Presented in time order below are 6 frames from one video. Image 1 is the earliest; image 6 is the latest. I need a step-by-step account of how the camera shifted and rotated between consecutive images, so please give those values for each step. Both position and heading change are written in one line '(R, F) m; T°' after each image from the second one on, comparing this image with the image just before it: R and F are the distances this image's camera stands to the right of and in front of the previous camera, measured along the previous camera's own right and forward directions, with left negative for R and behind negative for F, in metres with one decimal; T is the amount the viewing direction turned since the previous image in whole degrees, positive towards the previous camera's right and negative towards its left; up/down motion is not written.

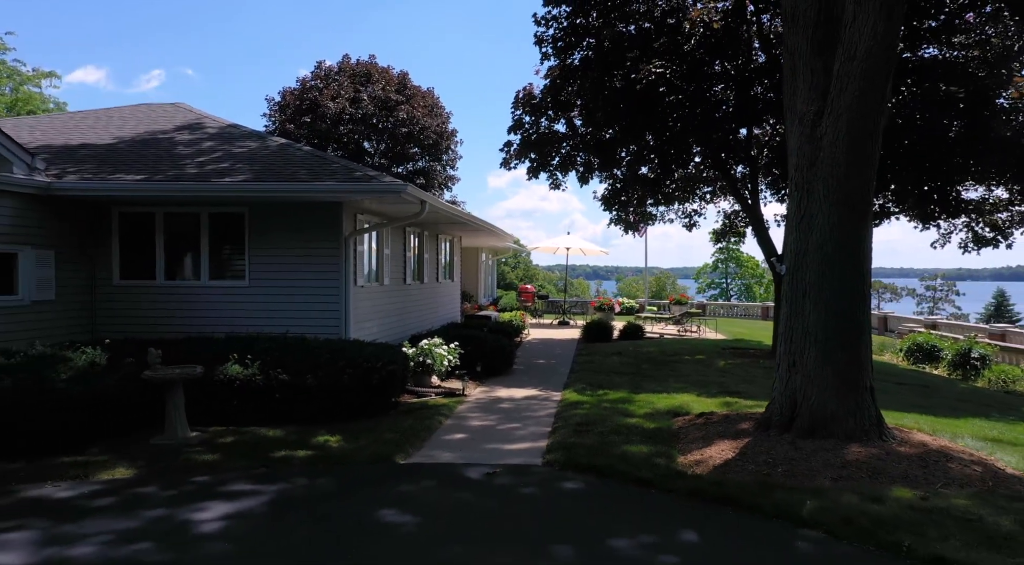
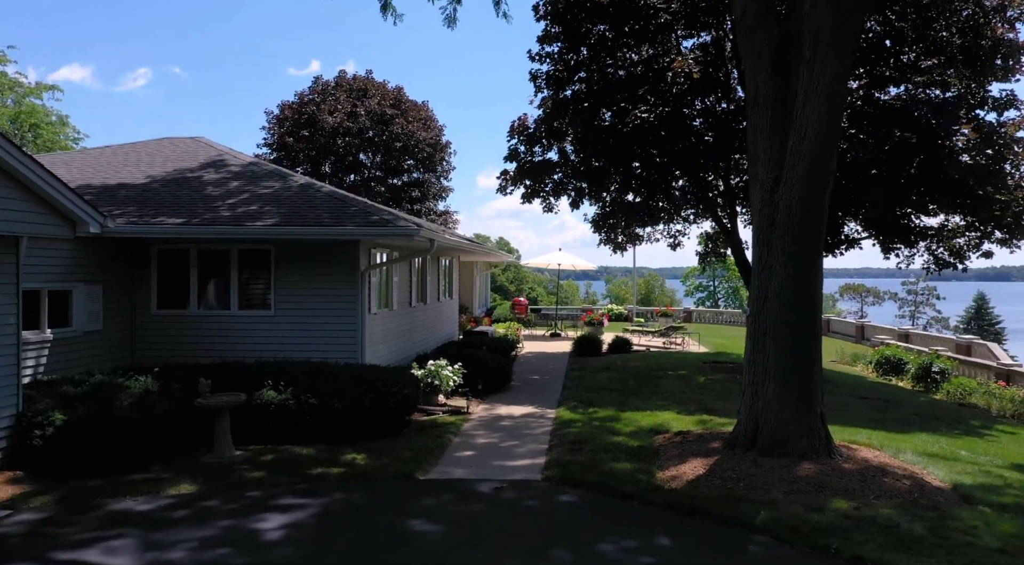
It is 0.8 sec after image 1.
(-0.1, -1.1) m; +1°
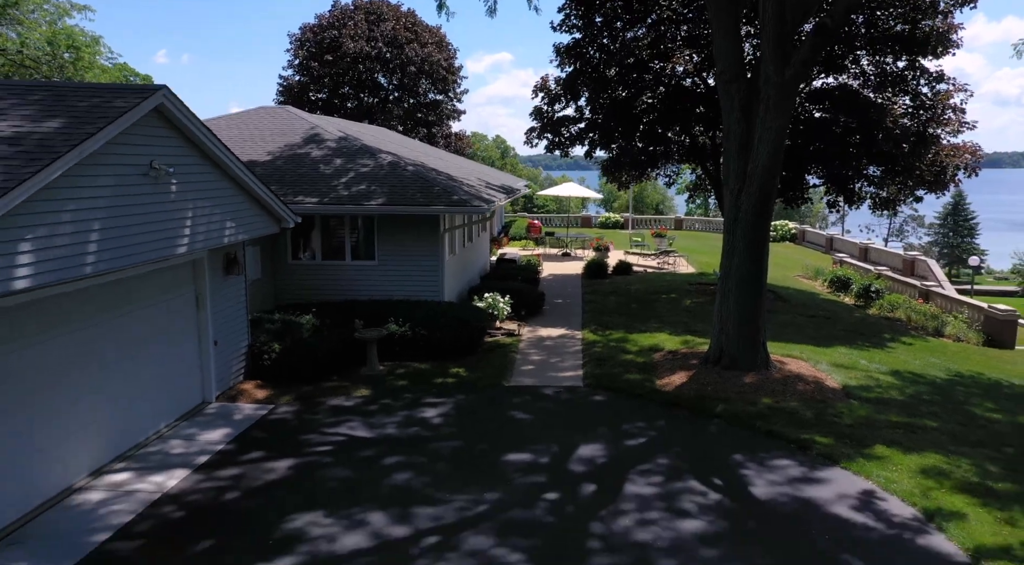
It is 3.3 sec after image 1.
(-1.0, -3.8) m; +1°
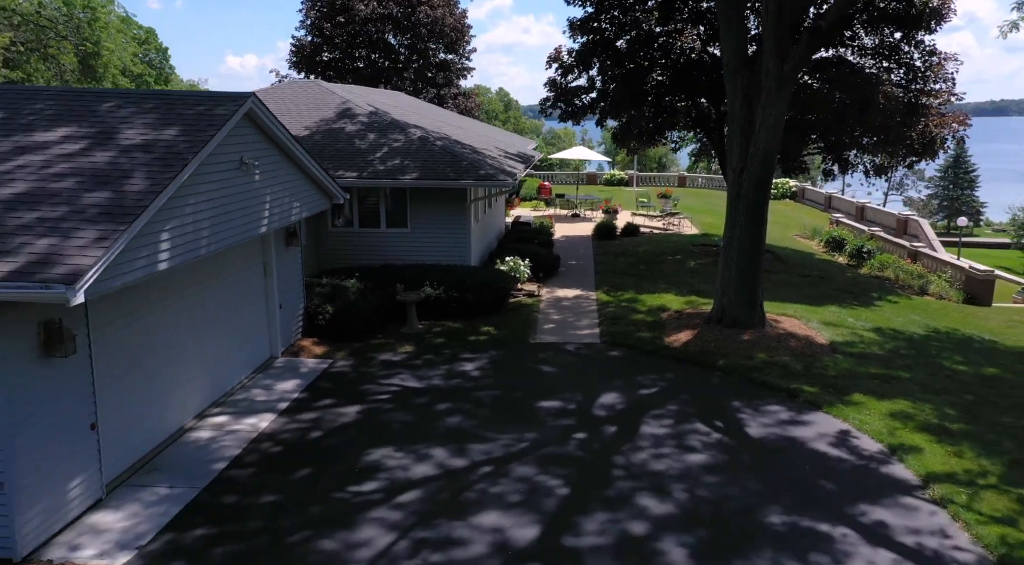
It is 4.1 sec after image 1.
(-0.4, -1.4) m; 0°
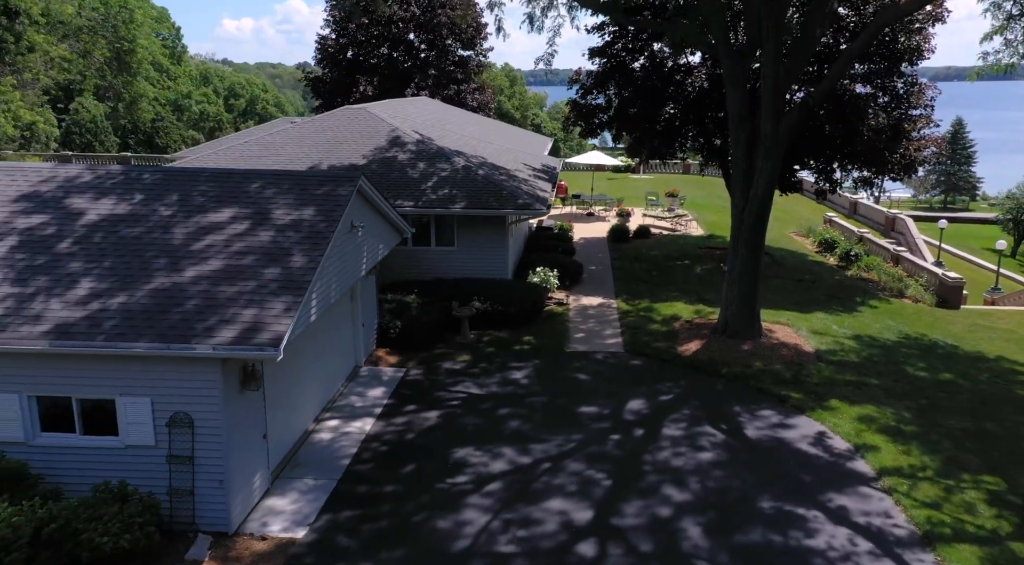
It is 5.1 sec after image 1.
(-0.8, -2.5) m; 0°
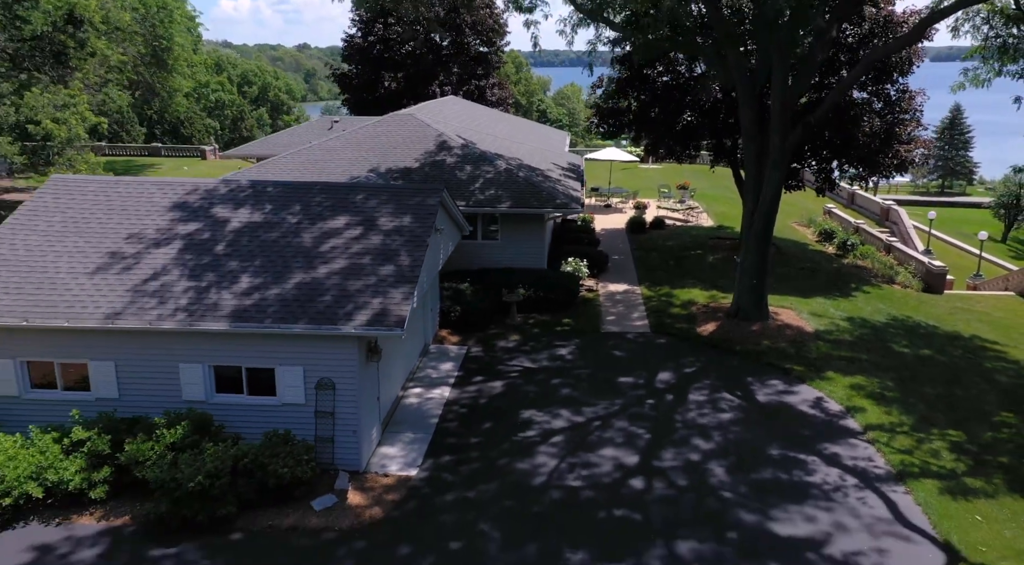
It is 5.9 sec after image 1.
(-1.1, -2.5) m; 0°
